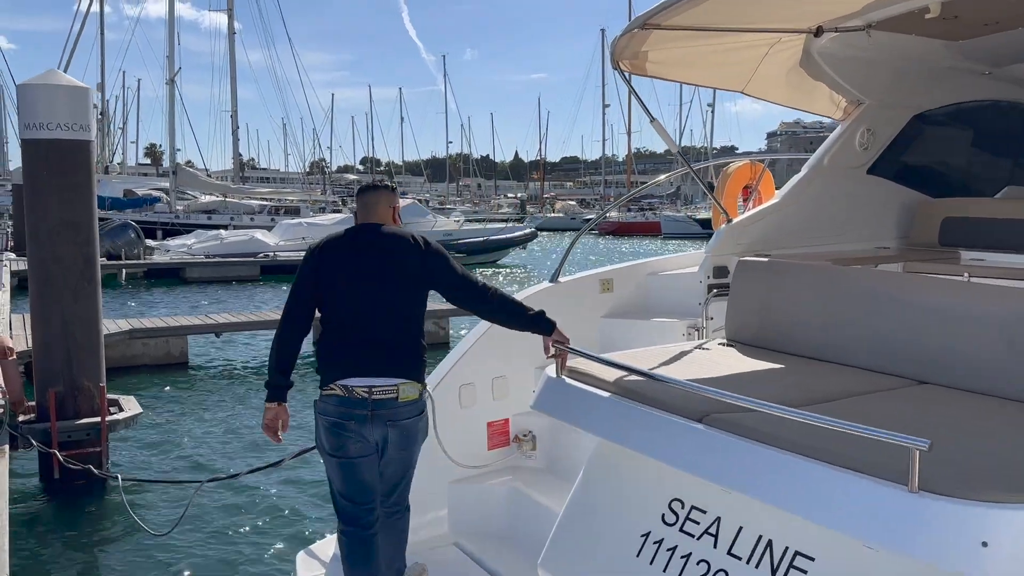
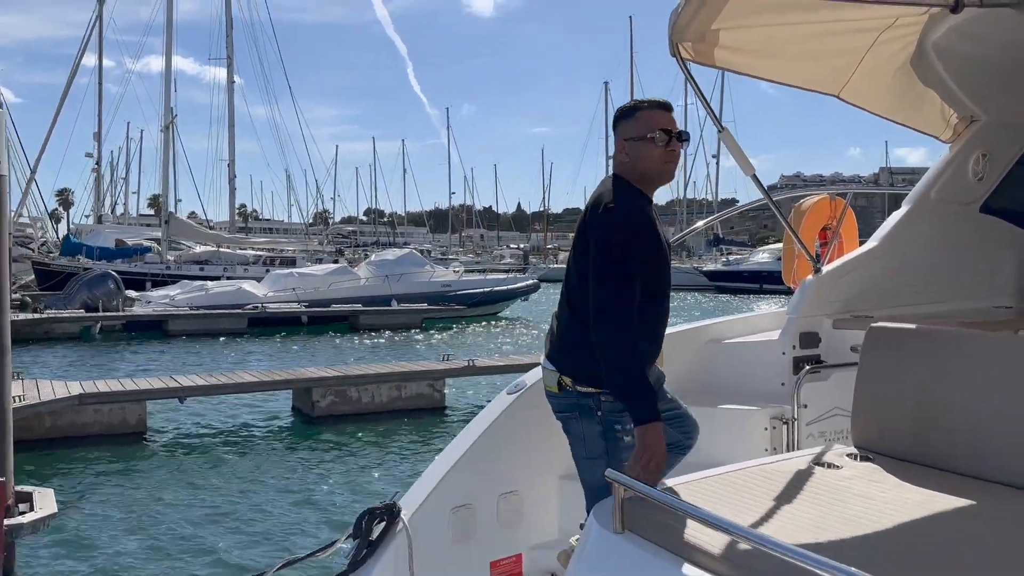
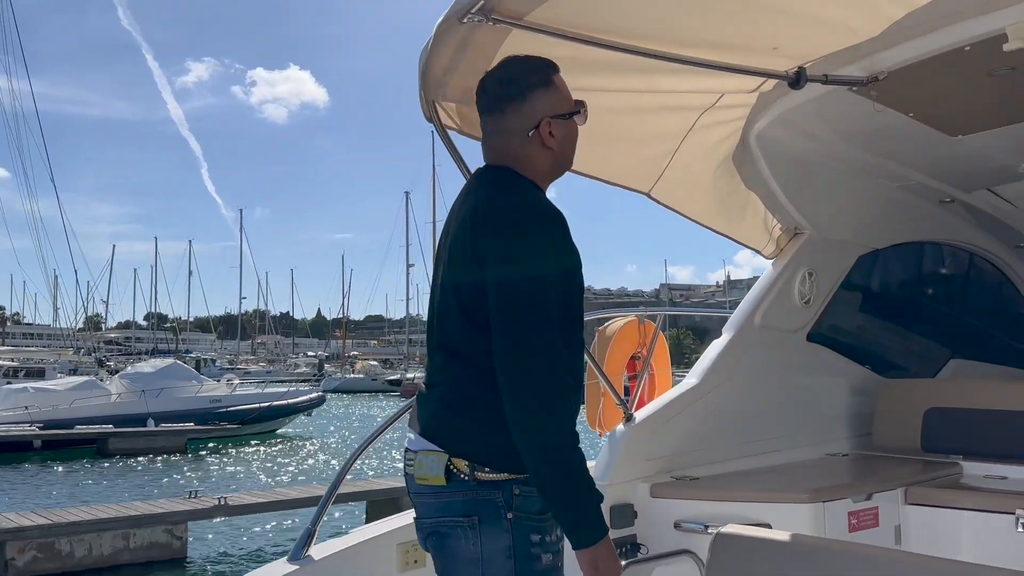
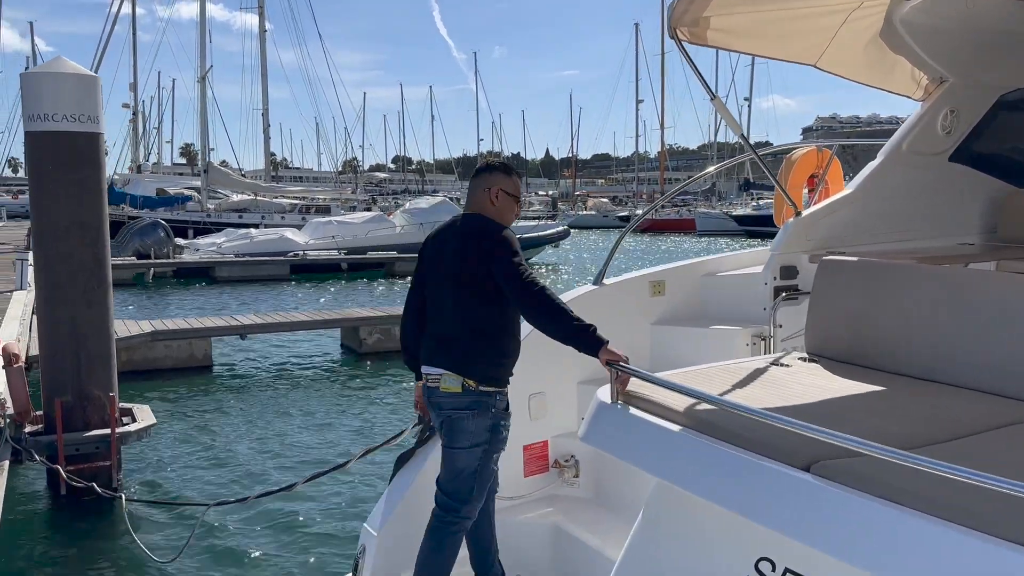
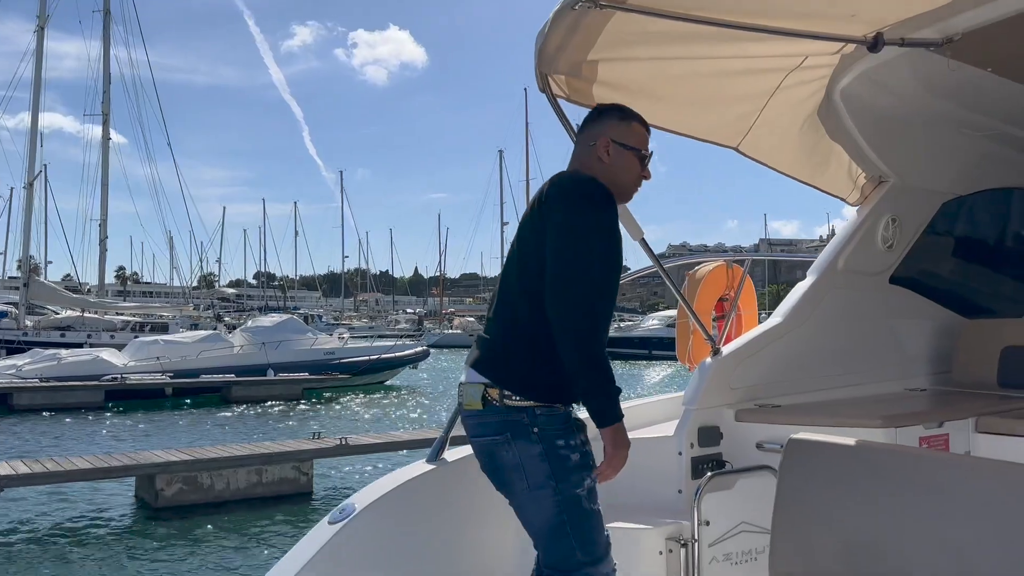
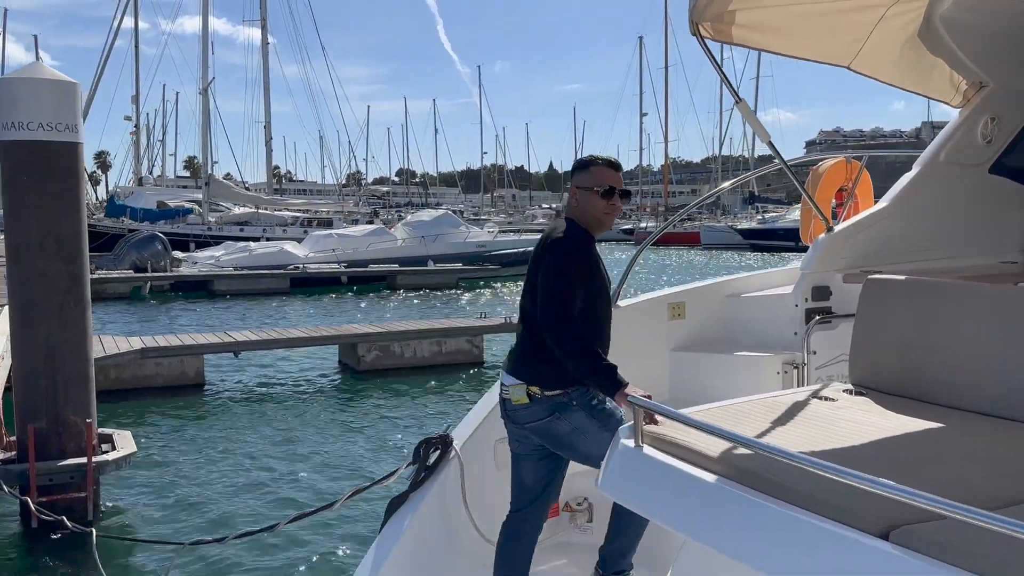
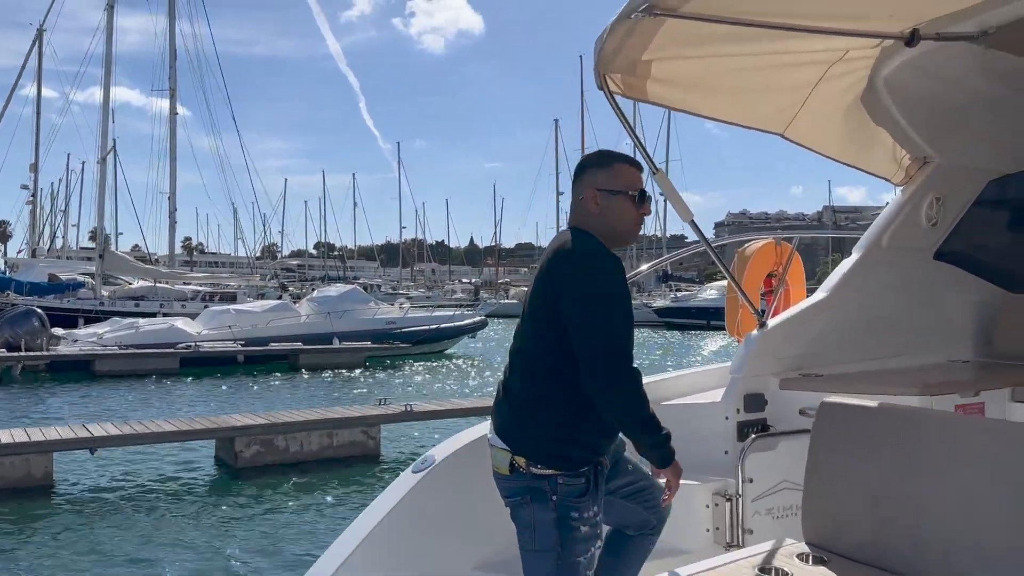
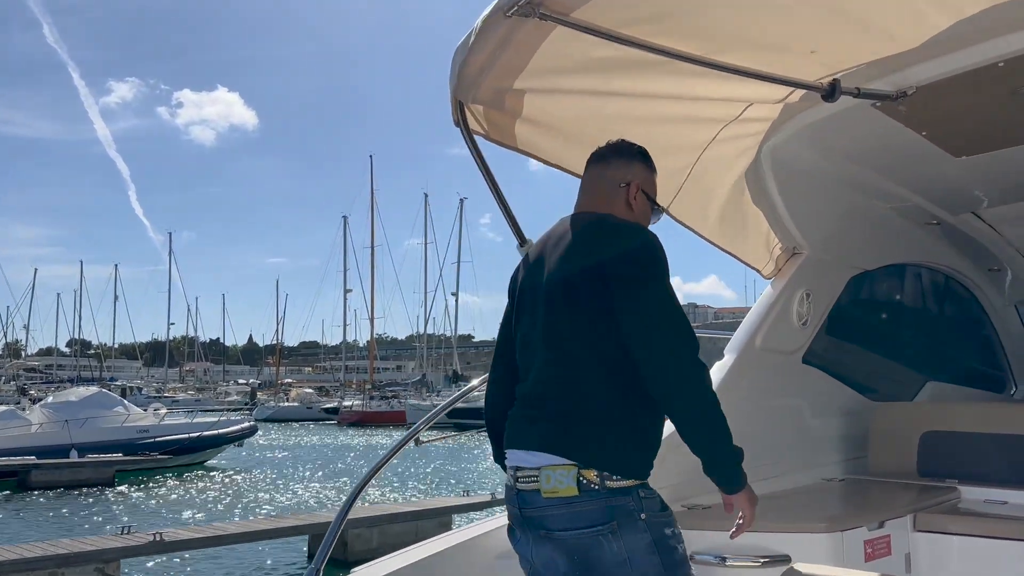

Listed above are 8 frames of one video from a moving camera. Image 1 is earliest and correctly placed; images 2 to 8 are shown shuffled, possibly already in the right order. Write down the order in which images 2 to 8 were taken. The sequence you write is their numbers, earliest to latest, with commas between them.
4, 6, 2, 7, 5, 3, 8
